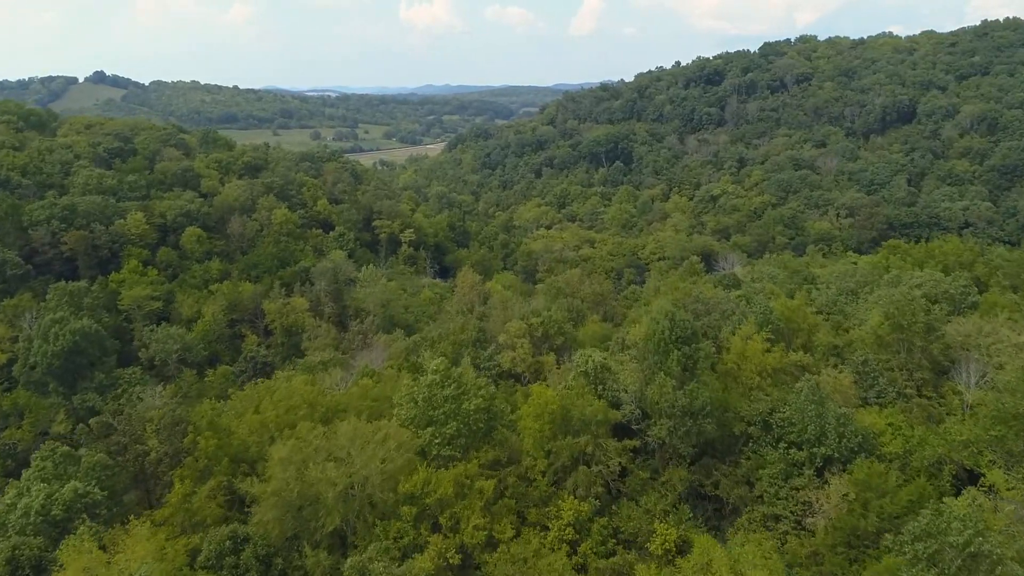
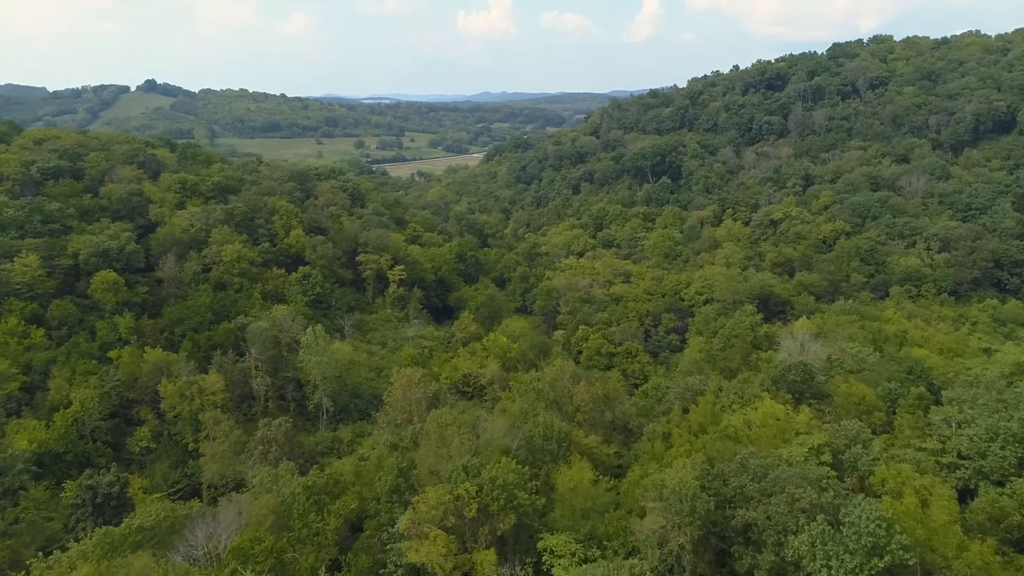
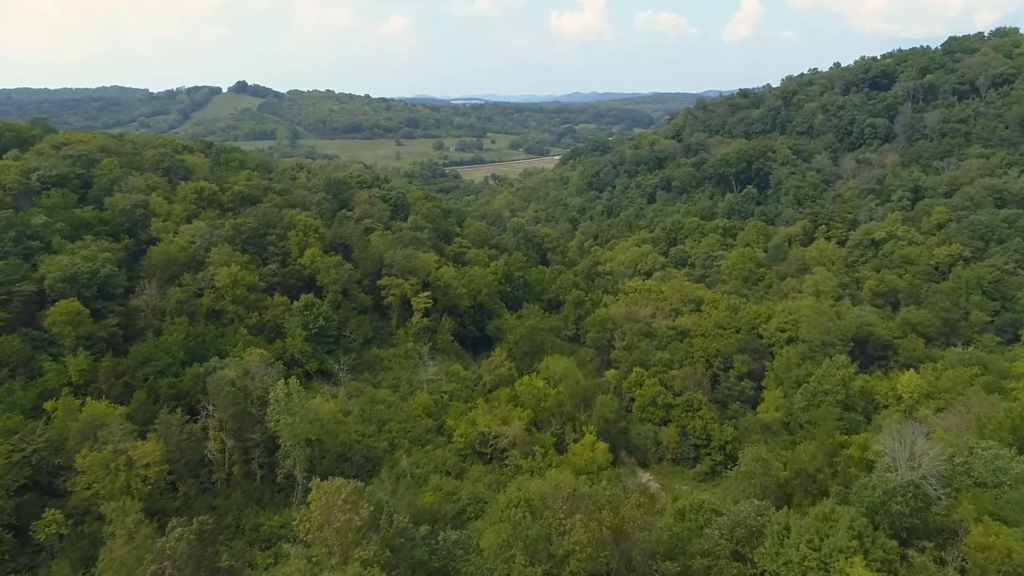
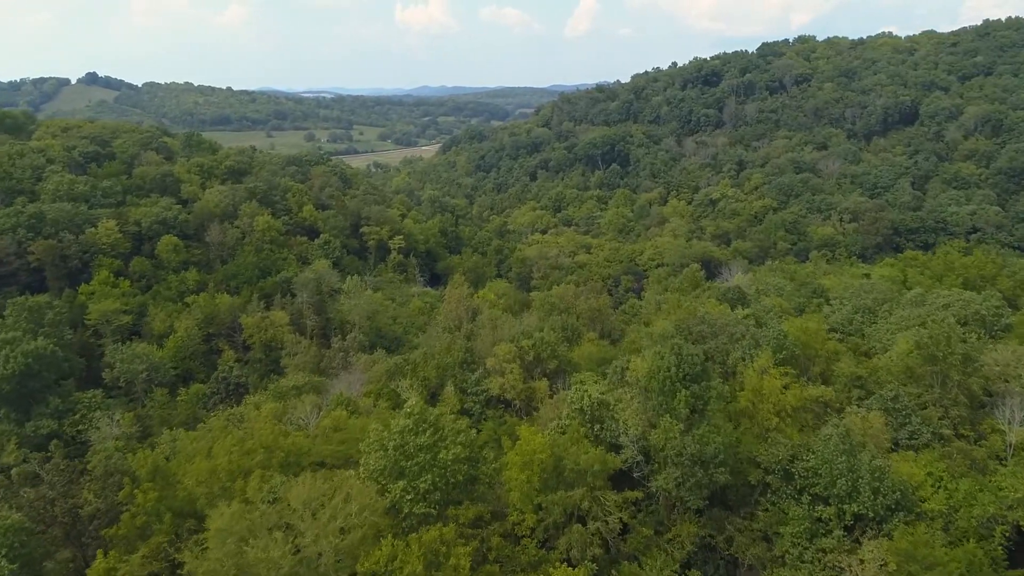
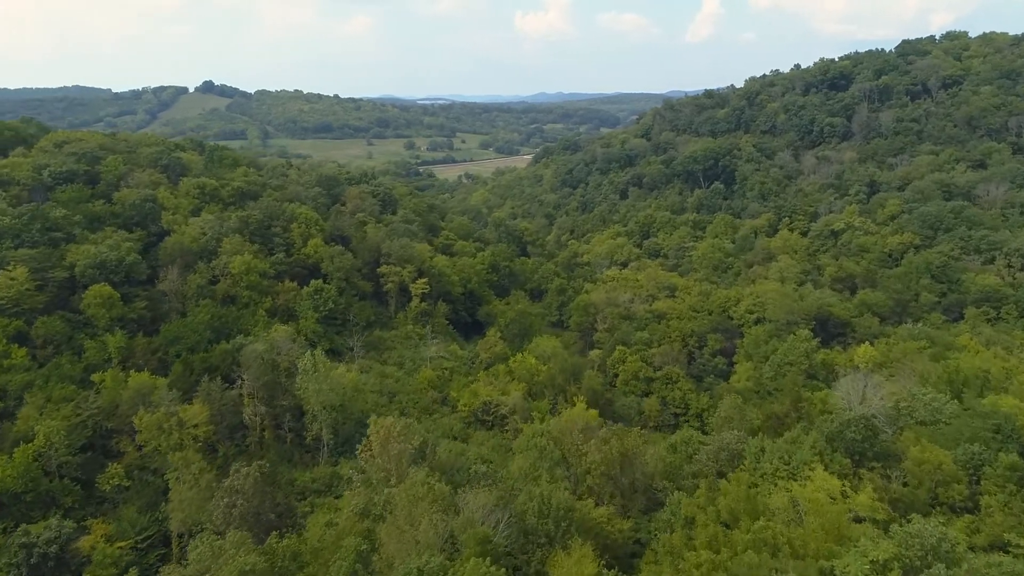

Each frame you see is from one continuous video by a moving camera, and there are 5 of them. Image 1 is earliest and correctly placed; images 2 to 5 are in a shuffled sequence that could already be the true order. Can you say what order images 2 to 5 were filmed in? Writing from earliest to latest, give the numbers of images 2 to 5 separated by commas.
4, 2, 5, 3
